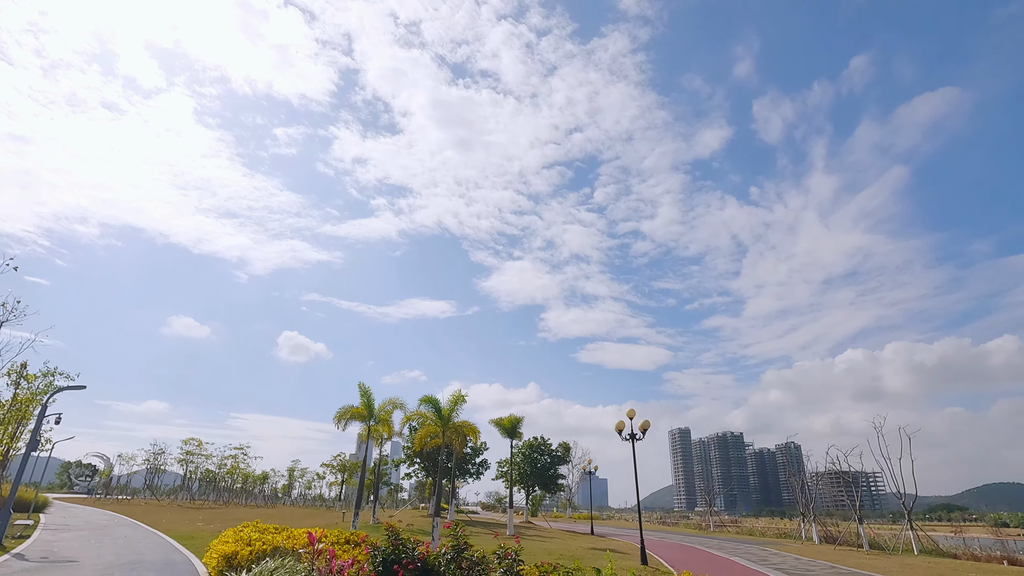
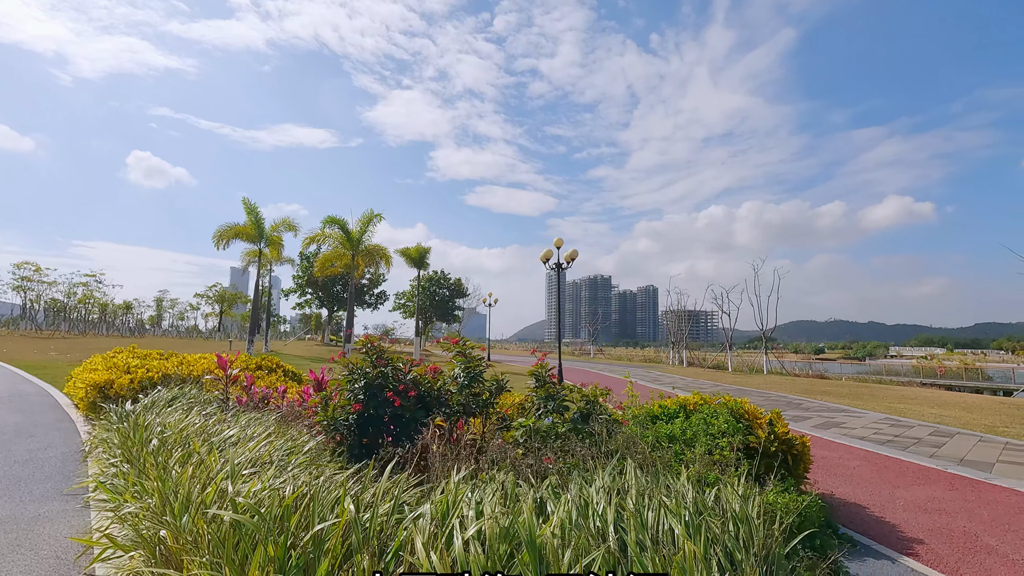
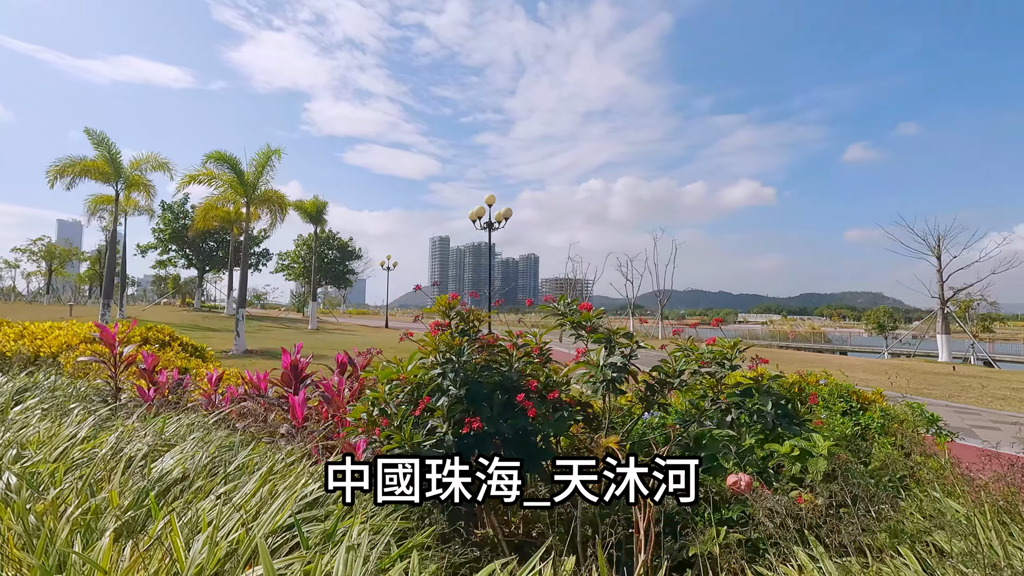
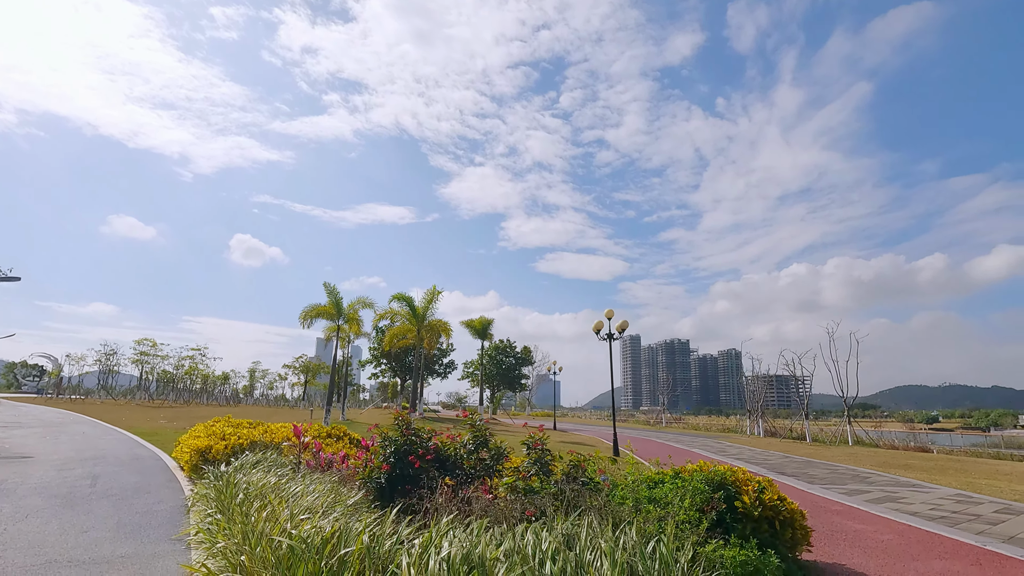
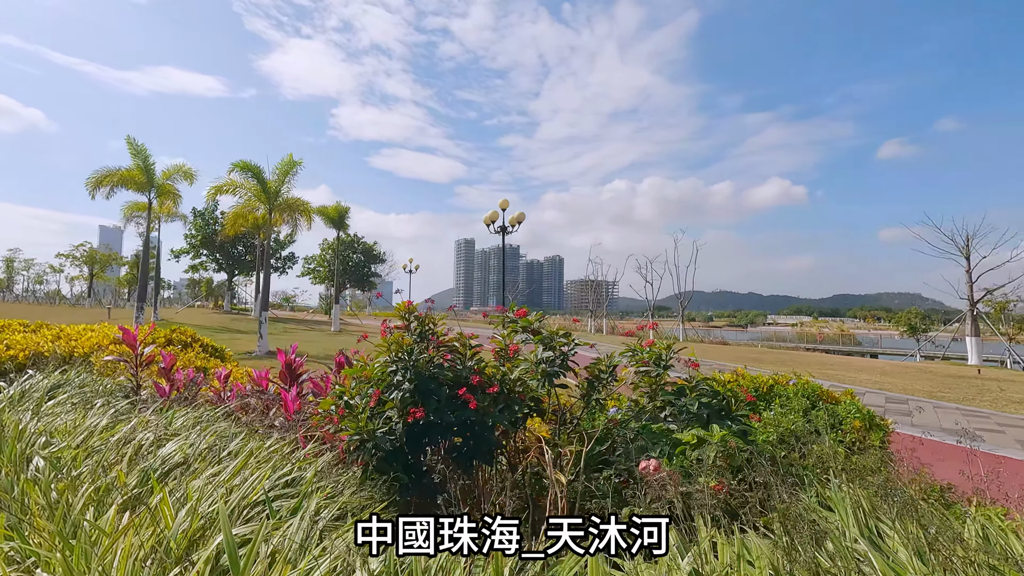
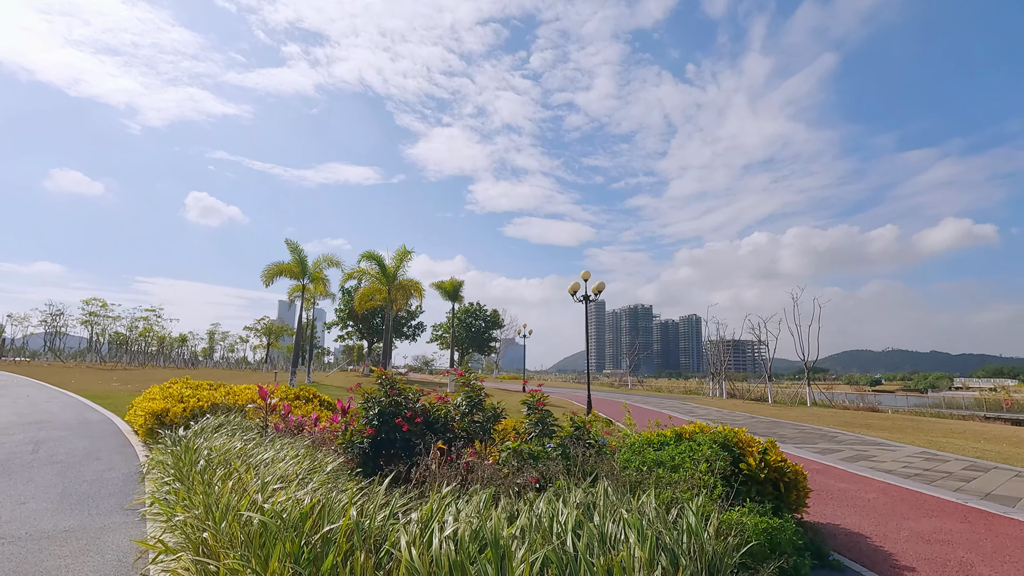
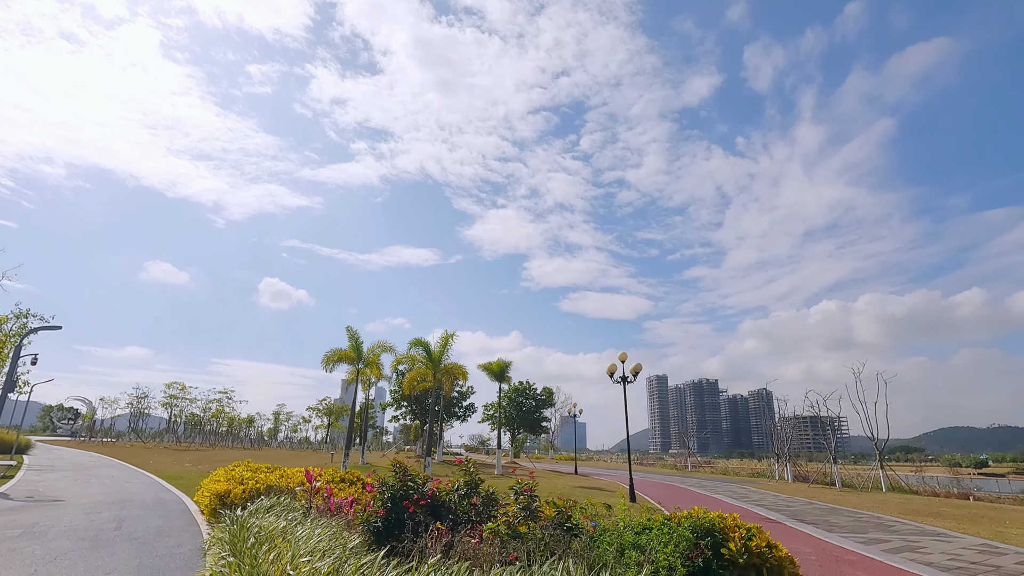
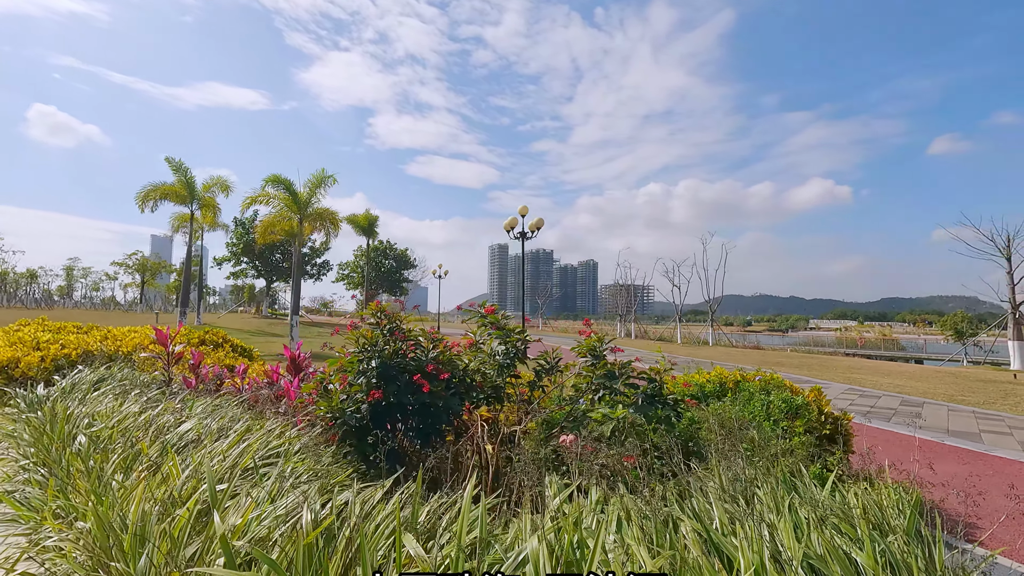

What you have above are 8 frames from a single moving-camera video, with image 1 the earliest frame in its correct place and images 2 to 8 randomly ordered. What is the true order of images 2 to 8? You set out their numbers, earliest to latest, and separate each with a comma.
7, 4, 6, 2, 8, 5, 3
